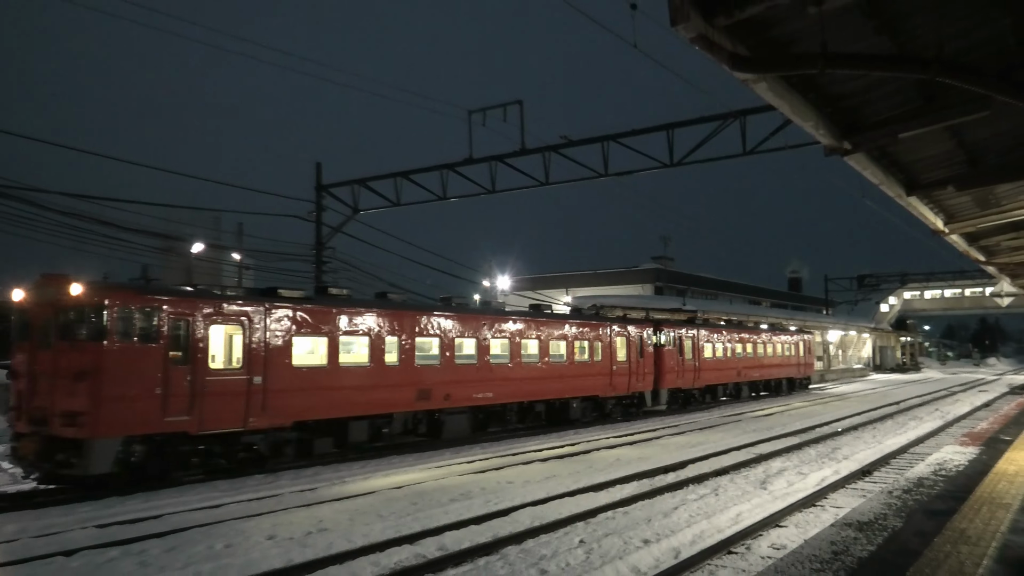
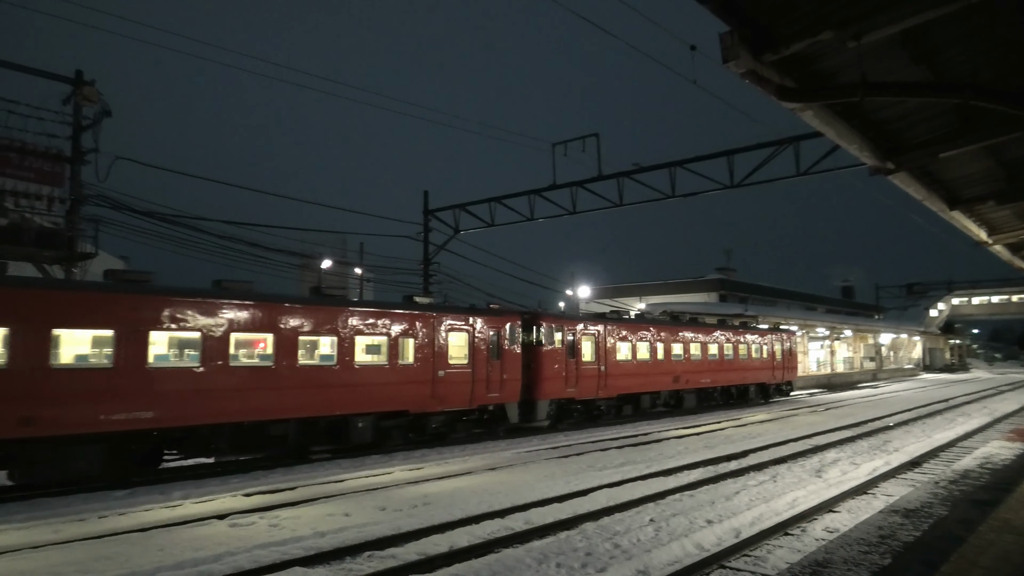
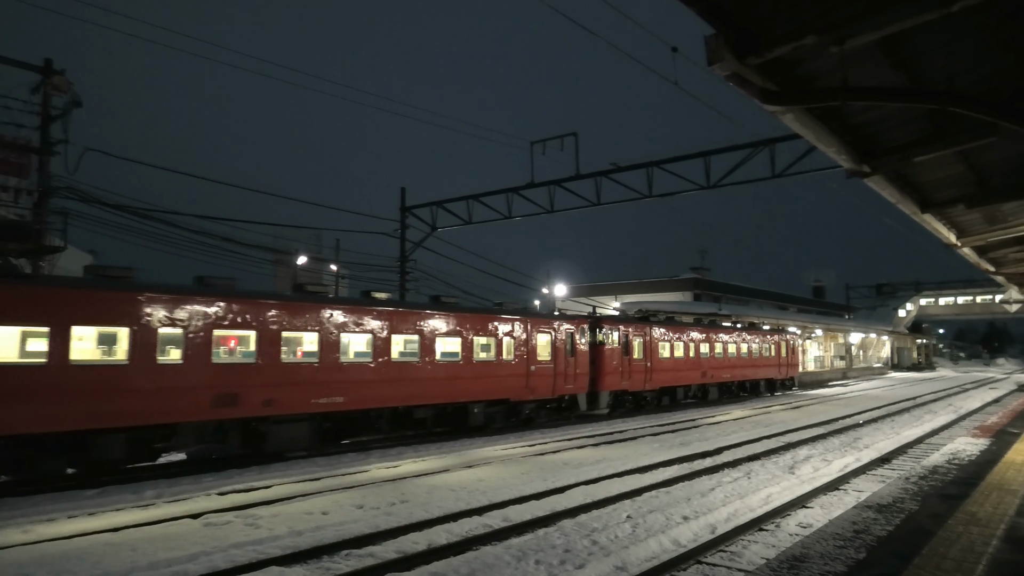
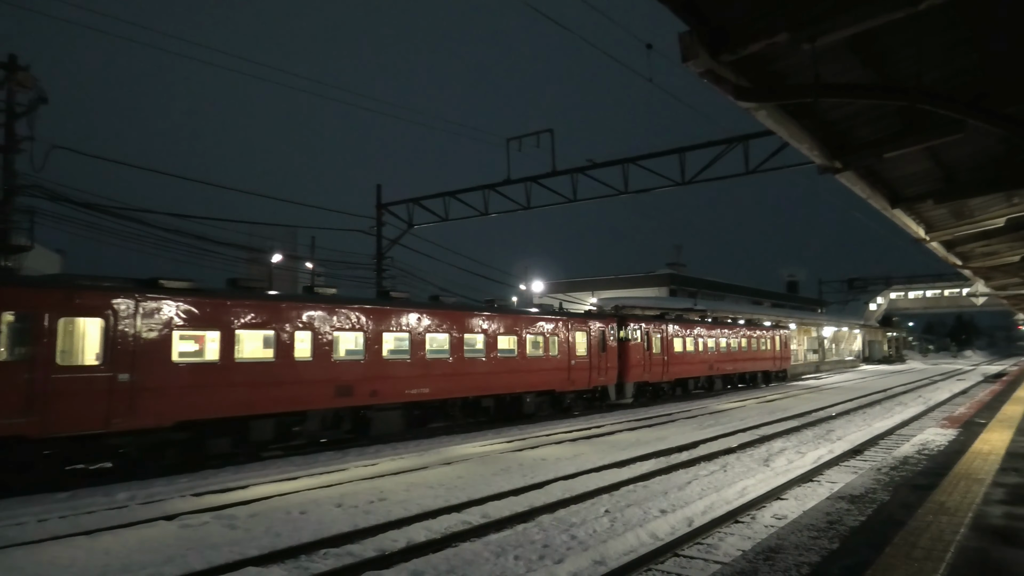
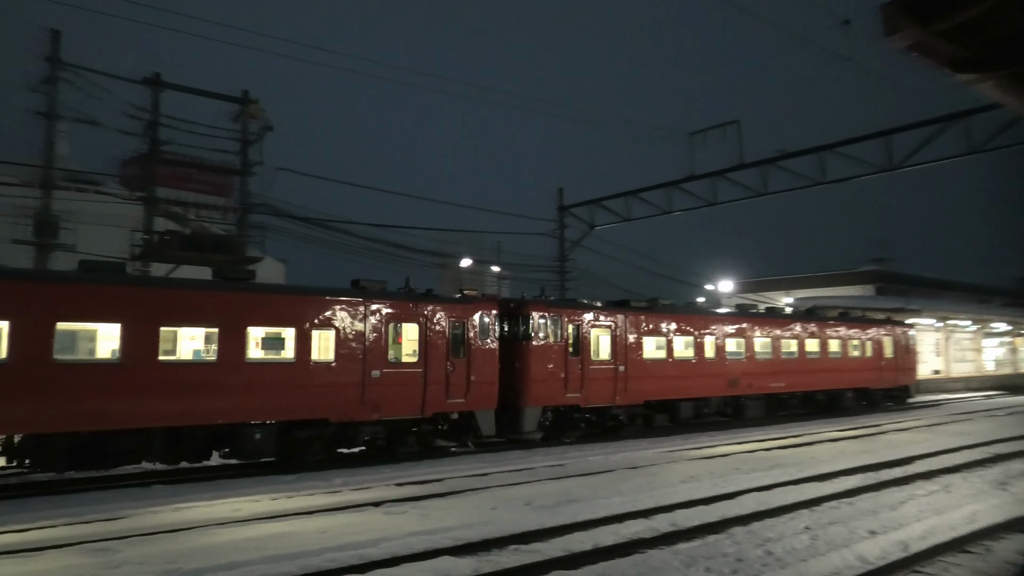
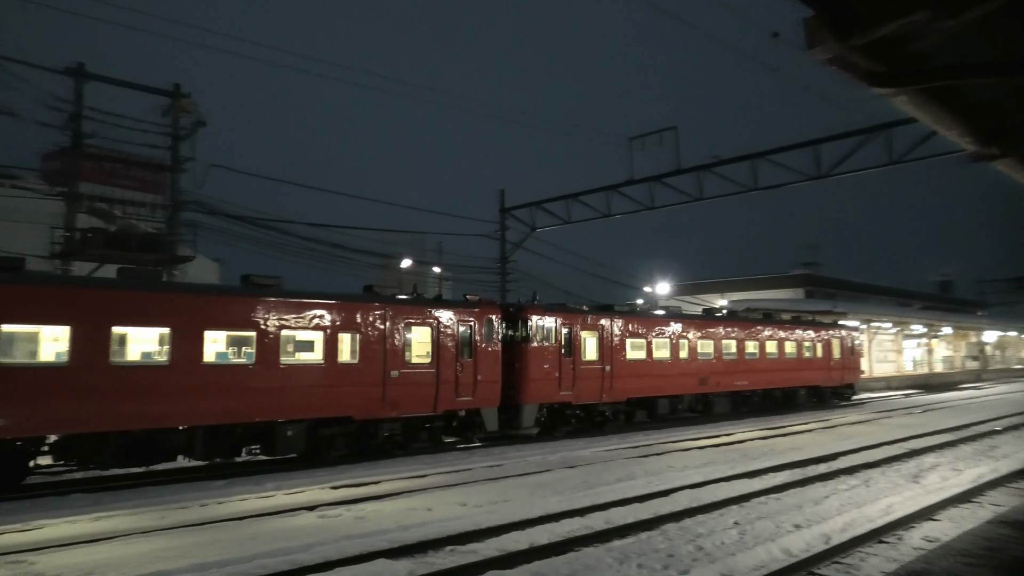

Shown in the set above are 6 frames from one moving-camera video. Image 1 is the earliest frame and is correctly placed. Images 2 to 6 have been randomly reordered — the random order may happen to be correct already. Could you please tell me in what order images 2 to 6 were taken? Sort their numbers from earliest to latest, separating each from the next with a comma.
4, 3, 2, 6, 5
